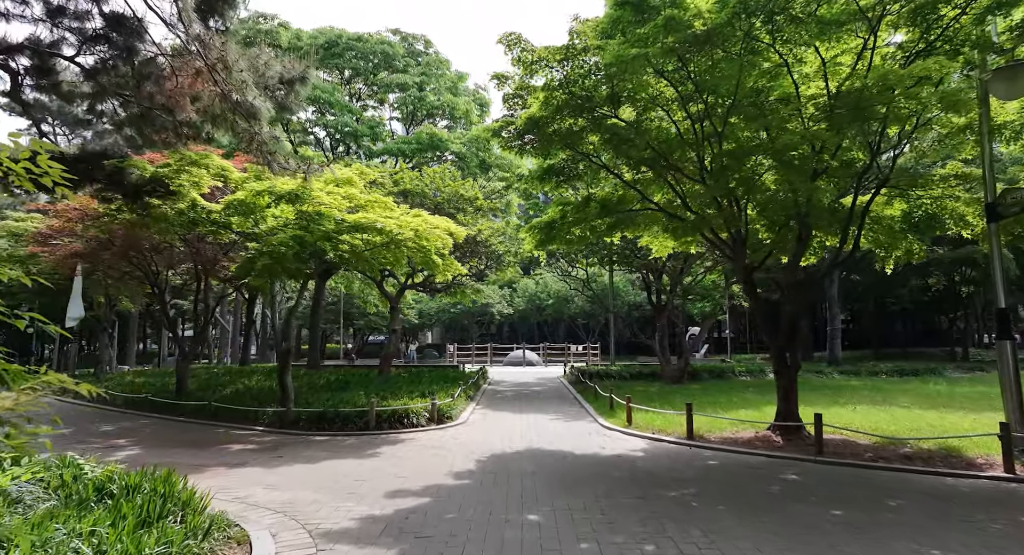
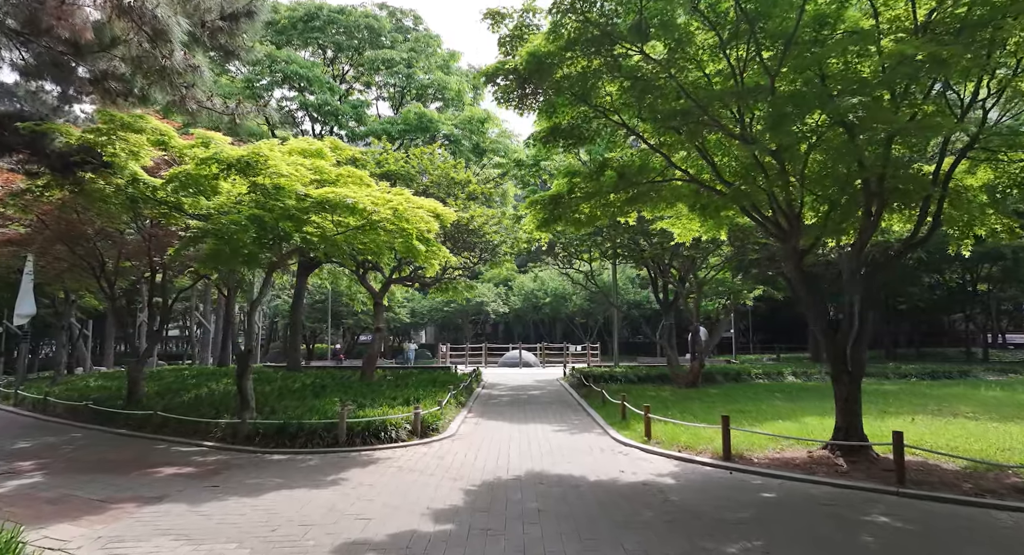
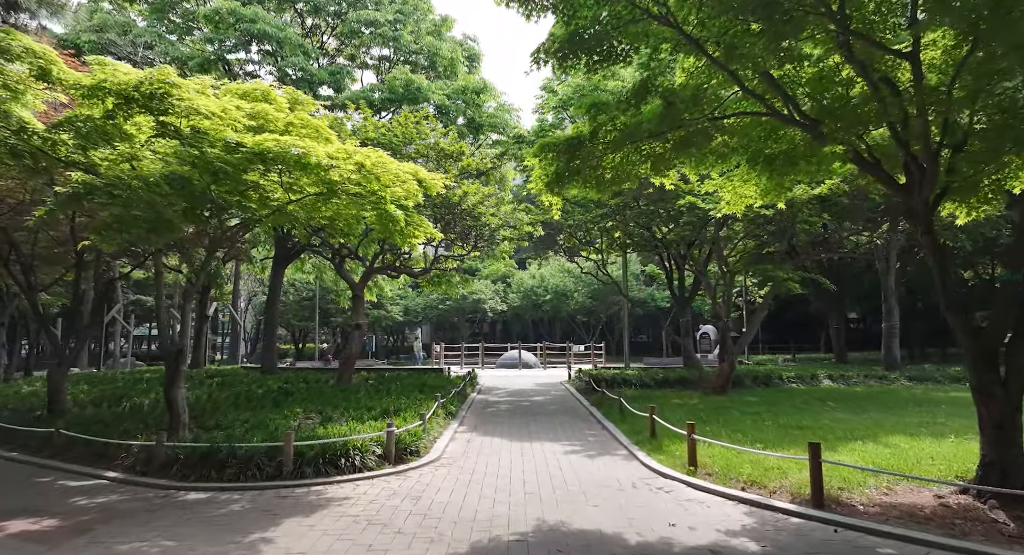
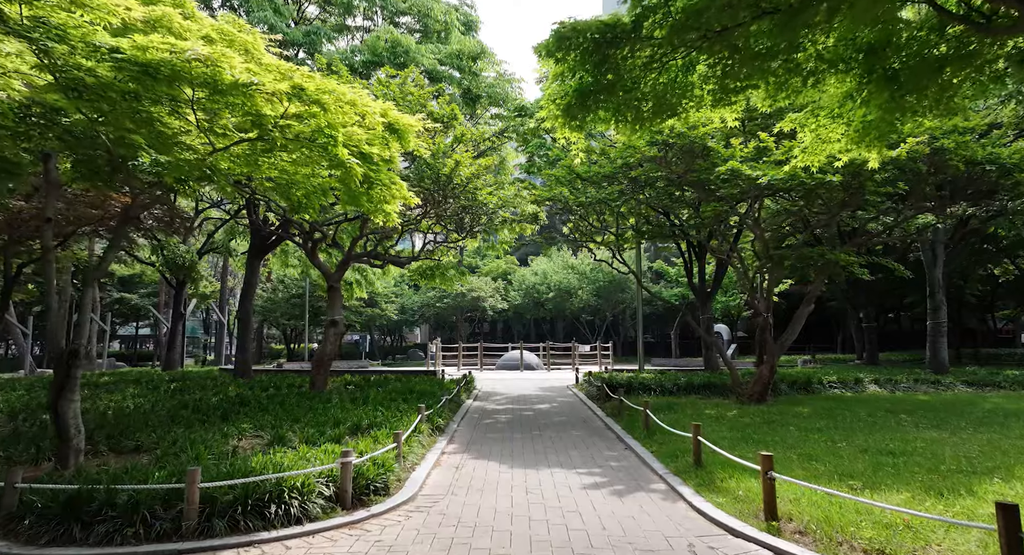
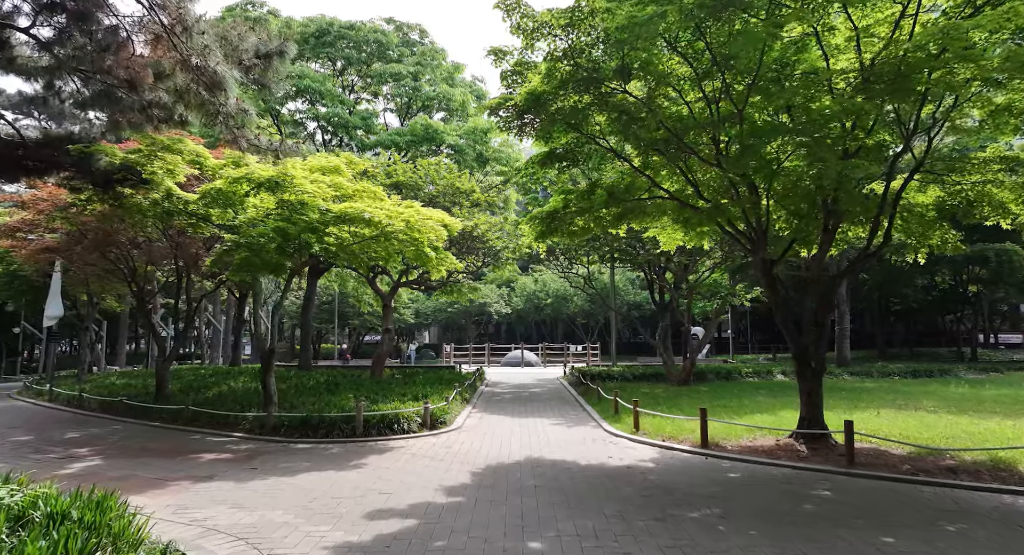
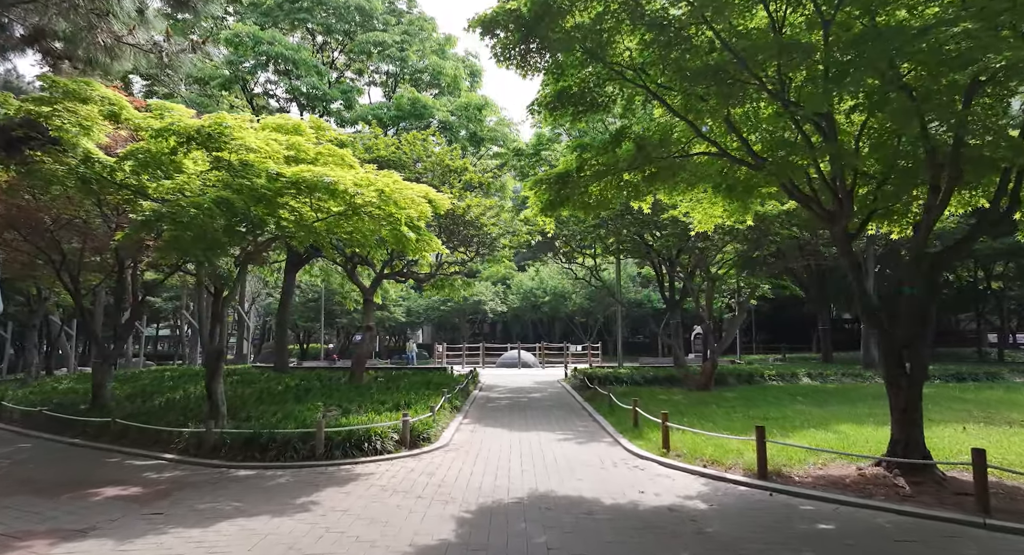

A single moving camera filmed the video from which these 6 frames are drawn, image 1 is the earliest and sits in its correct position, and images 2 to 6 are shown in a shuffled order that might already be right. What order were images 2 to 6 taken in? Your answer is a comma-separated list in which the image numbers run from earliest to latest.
5, 2, 6, 3, 4
